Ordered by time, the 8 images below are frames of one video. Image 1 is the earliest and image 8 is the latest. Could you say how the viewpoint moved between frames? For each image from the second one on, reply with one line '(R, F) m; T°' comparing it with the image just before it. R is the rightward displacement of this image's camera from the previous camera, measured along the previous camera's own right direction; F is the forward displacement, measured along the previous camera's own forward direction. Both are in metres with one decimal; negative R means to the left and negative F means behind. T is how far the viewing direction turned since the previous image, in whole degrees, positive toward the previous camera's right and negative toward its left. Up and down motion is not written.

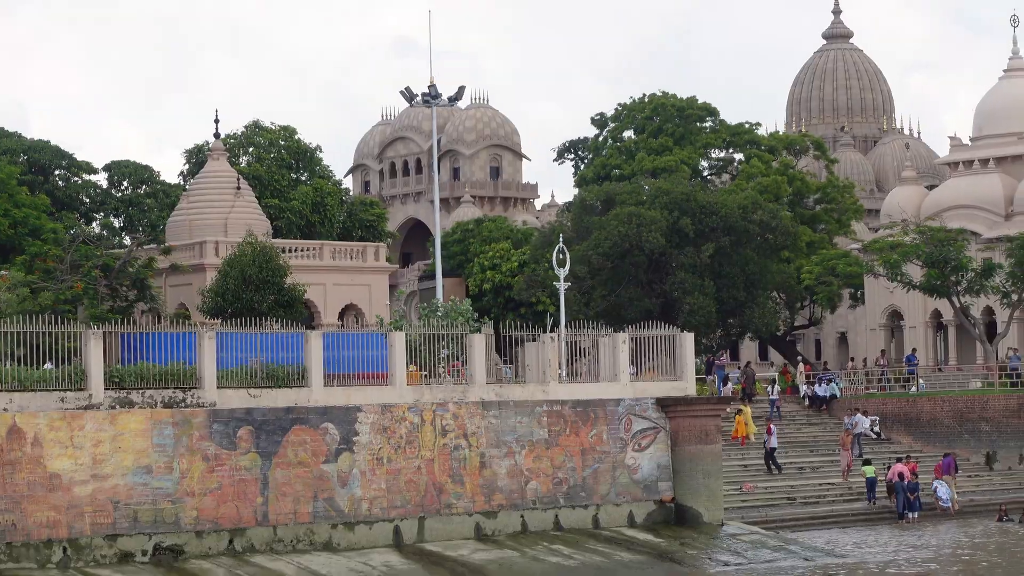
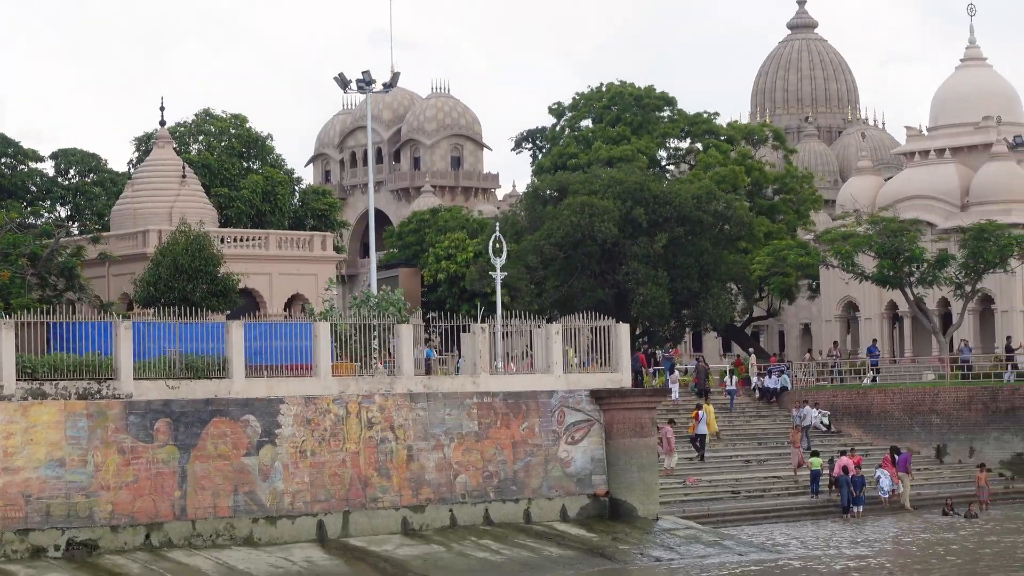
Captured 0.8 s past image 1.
(+0.4, +0.5) m; +1°
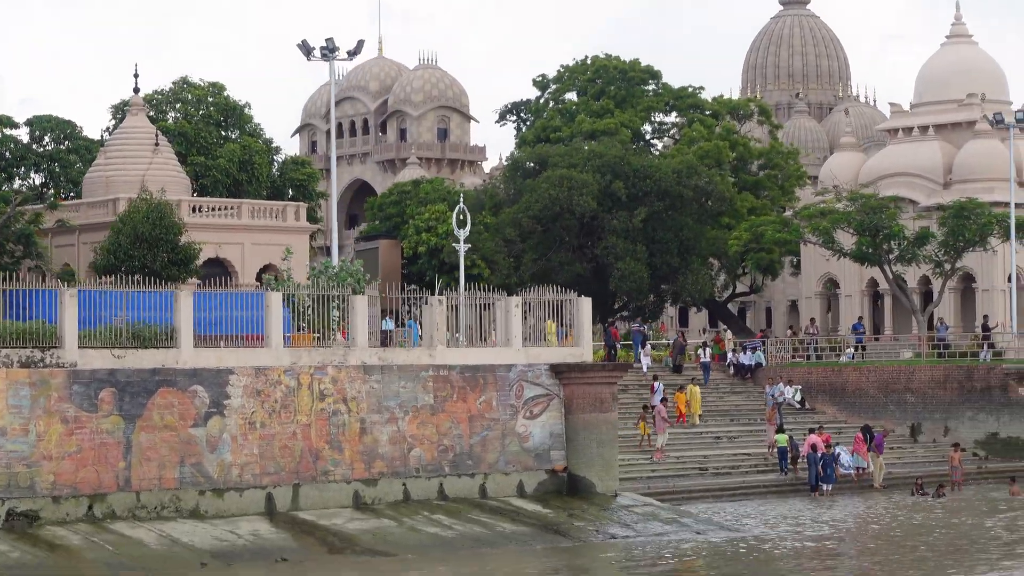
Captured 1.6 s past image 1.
(+0.4, +0.4) m; 0°
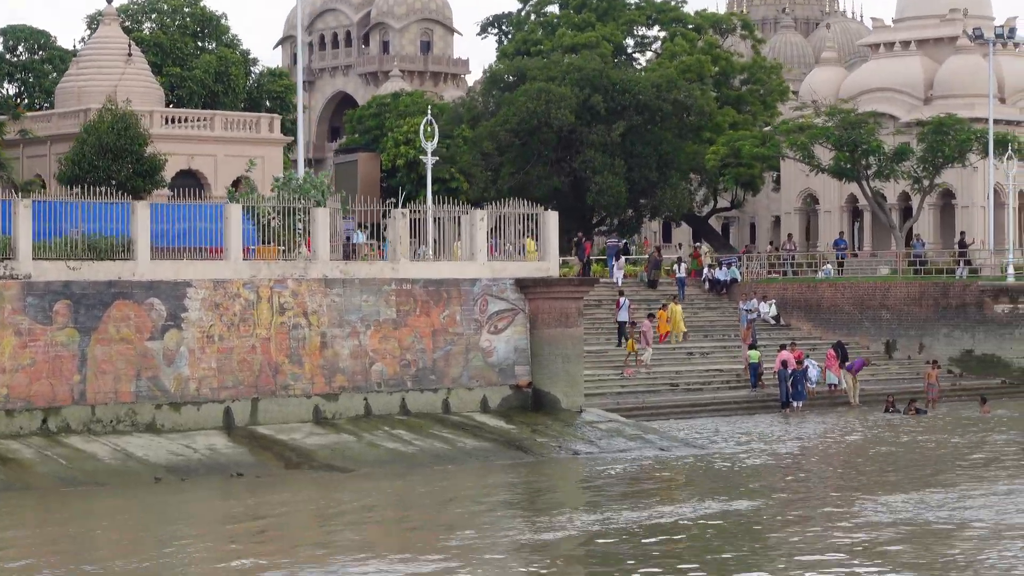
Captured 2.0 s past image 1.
(+0.2, +0.3) m; 0°
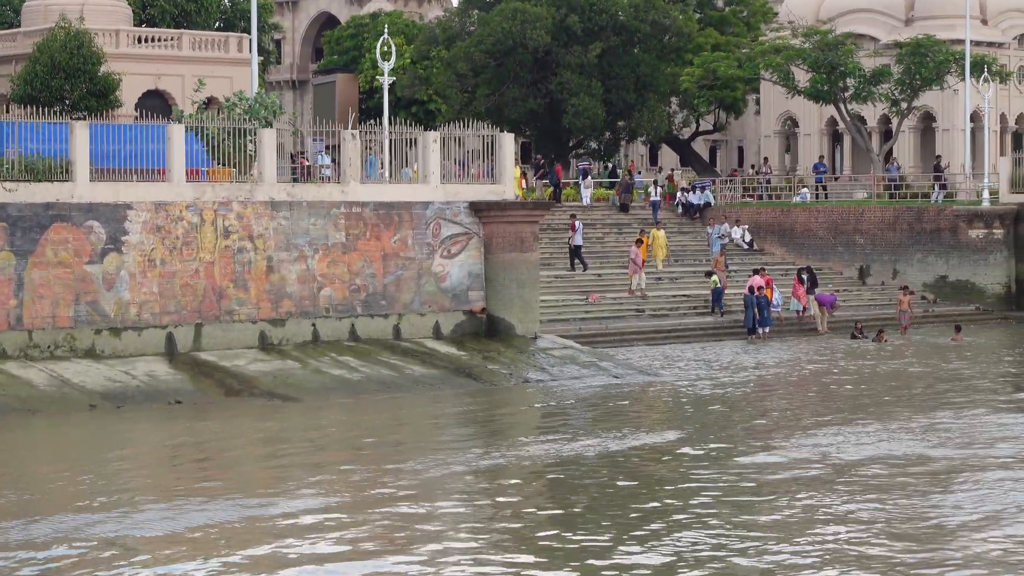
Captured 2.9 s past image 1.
(+0.4, +0.5) m; 0°
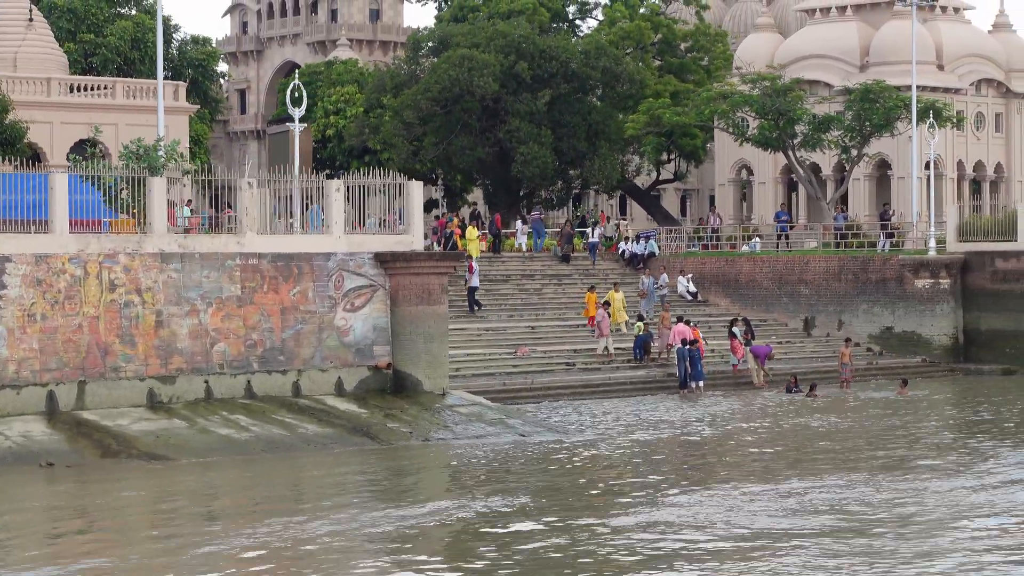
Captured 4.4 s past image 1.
(+0.8, +0.9) m; 0°
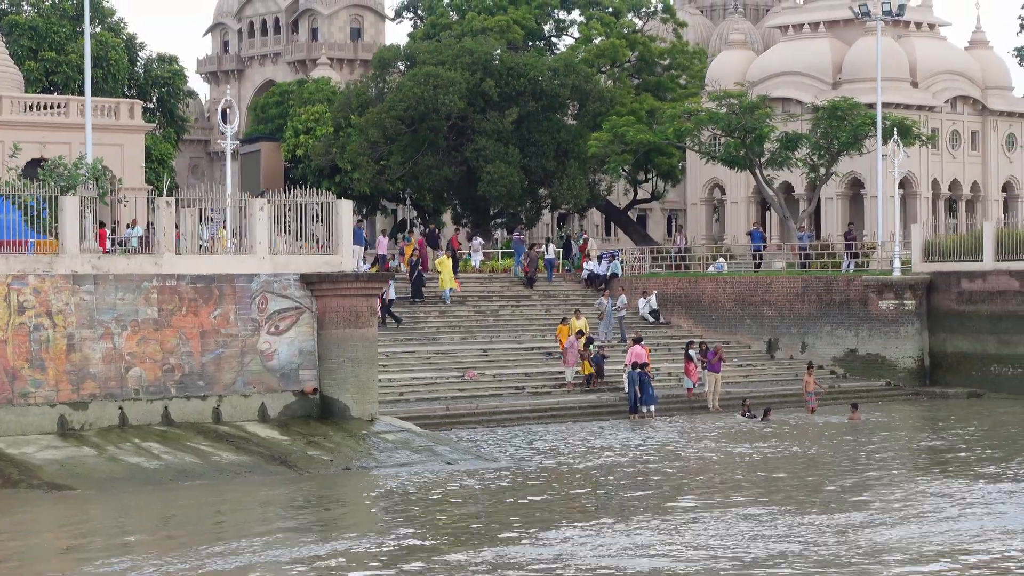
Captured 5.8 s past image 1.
(+0.6, +0.8) m; 0°
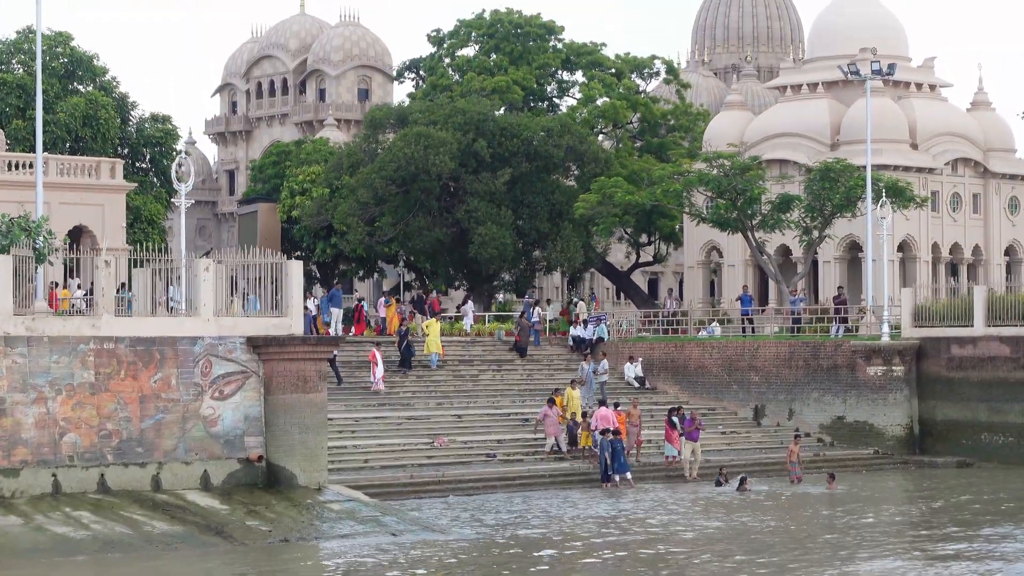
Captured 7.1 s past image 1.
(+0.6, +0.7) m; -1°
